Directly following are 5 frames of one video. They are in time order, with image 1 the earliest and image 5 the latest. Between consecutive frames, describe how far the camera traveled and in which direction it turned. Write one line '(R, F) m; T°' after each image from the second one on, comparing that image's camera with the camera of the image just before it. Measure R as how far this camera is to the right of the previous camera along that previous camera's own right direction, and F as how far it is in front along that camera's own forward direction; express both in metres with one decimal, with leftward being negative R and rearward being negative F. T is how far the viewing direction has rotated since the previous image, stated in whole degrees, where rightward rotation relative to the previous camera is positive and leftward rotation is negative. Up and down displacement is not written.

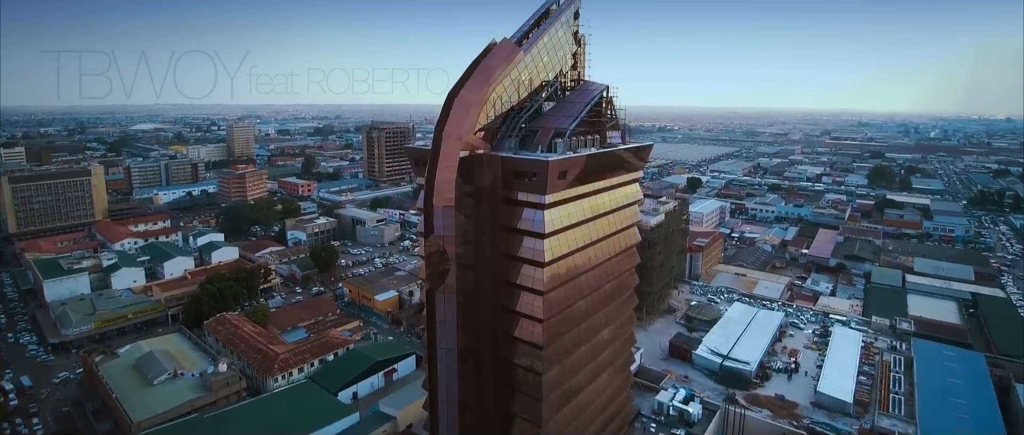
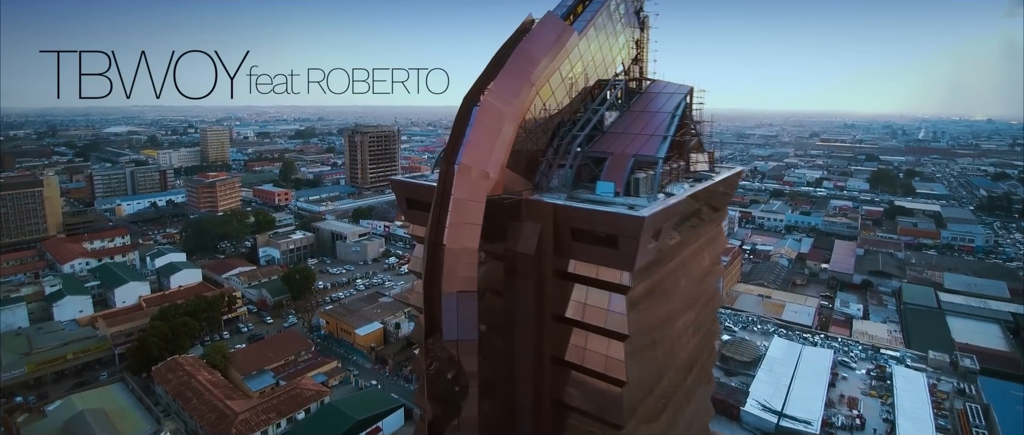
(-0.4, +2.0) m; +2°
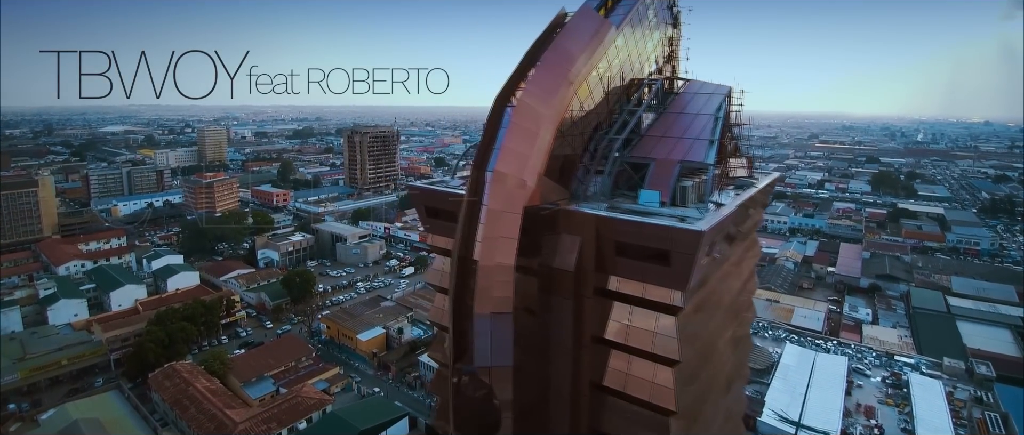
(-0.2, +0.3) m; 0°
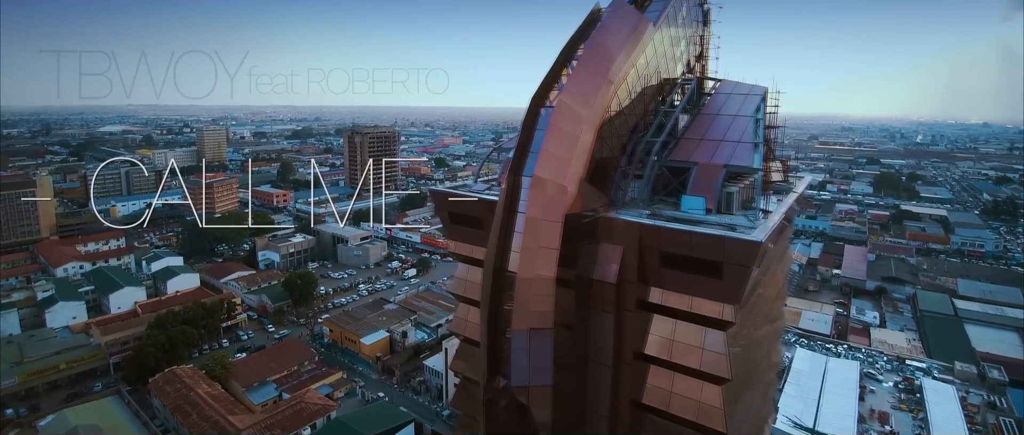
(-0.2, +0.2) m; 0°
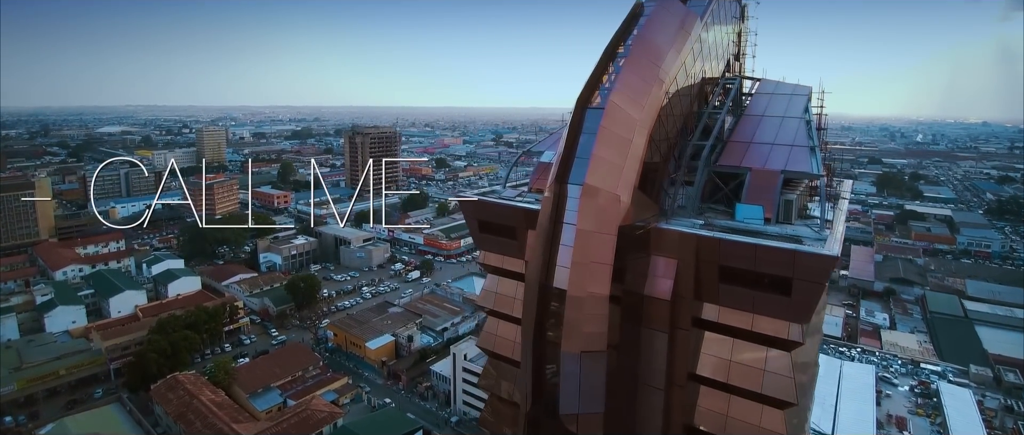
(-0.2, +0.2) m; 0°
